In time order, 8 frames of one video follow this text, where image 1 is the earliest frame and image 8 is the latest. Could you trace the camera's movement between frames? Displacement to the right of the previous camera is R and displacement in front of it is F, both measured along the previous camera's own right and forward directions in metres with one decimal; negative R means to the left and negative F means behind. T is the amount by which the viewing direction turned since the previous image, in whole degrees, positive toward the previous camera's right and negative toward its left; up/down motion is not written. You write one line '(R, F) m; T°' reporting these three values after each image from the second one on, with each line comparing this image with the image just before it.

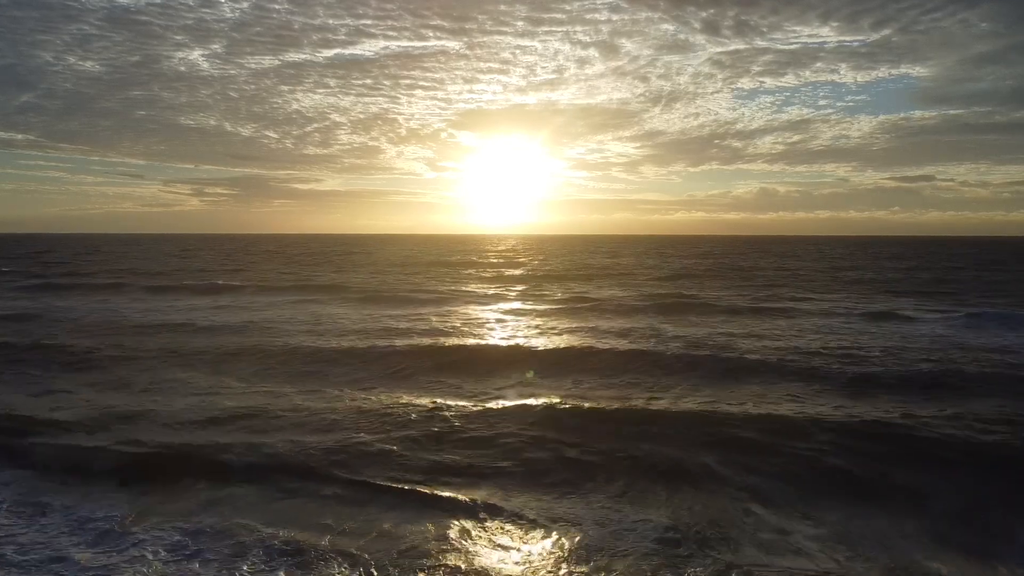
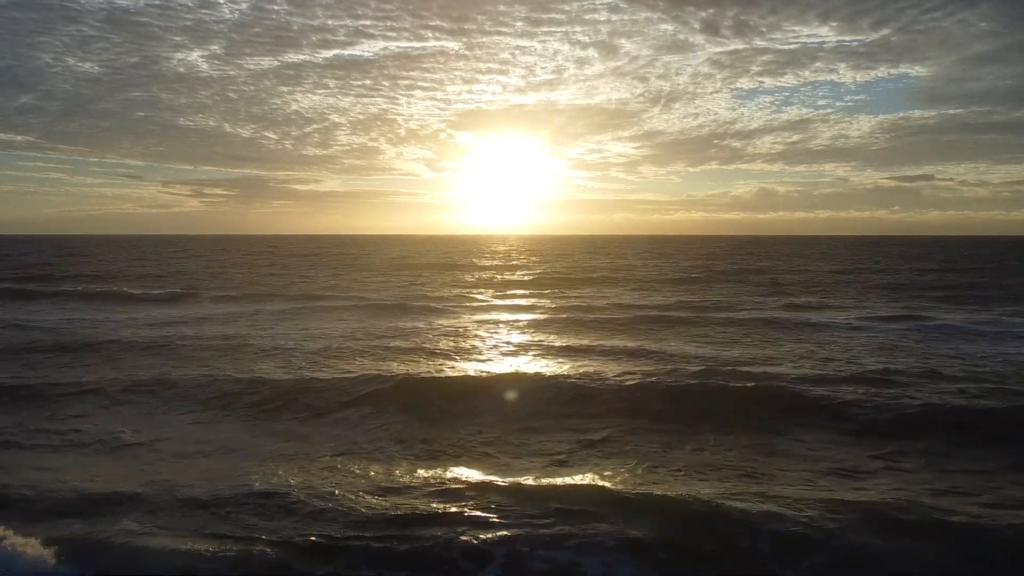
(0.0, +1.8) m; 0°
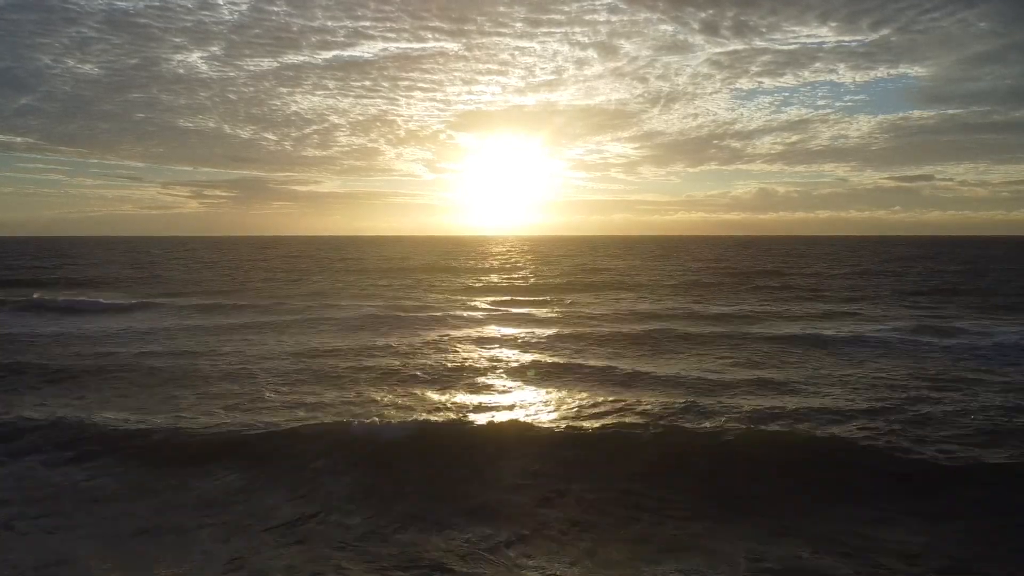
(0.0, +1.0) m; 0°
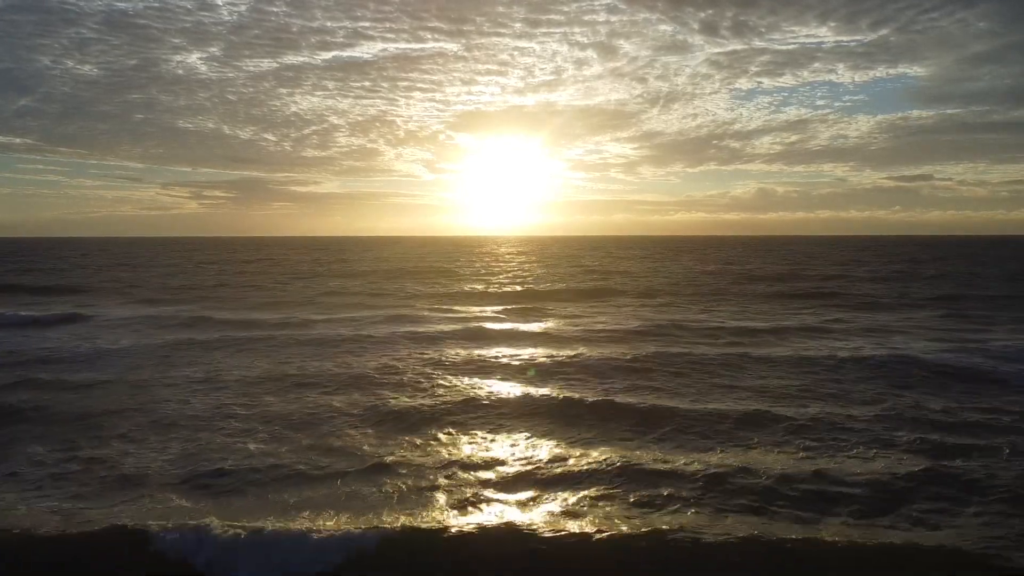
(-0.2, +1.1) m; 0°
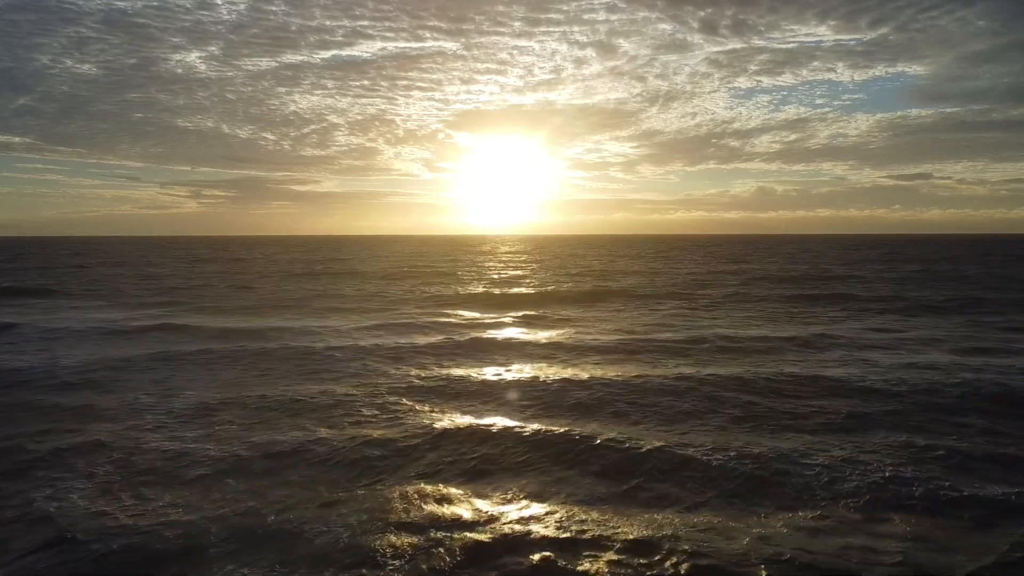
(0.0, +1.5) m; 0°
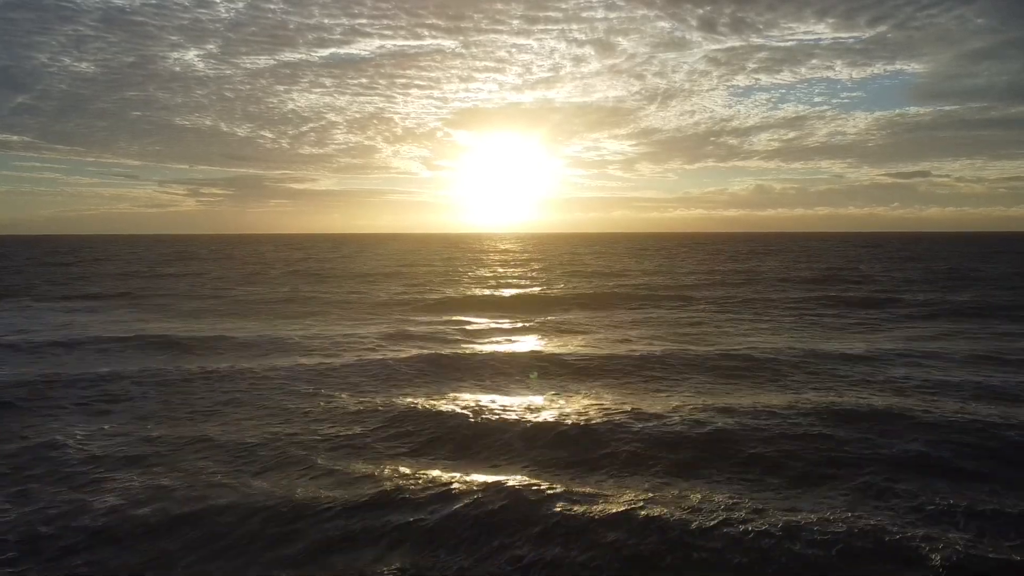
(+0.1, +1.9) m; 0°
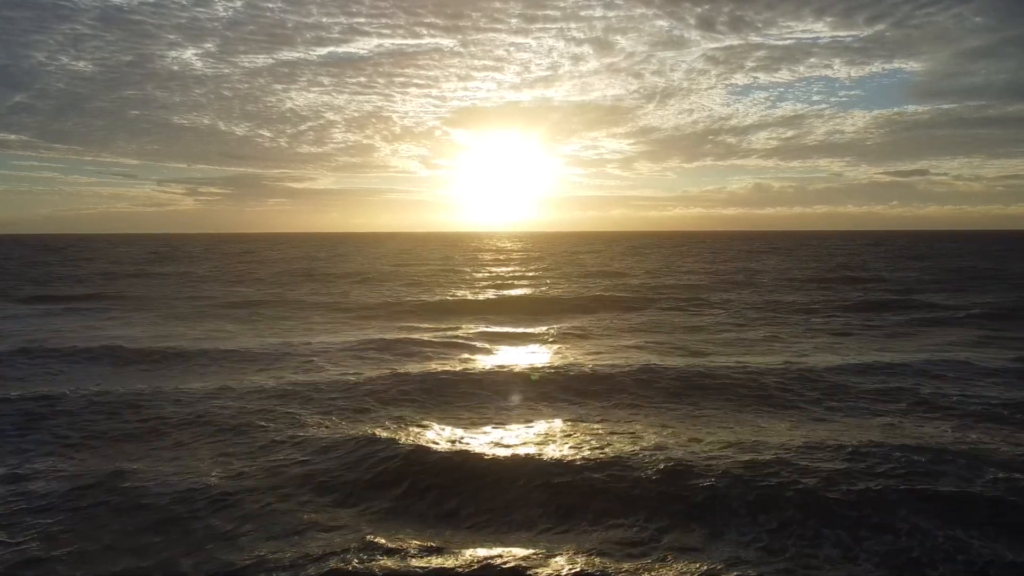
(0.0, +1.7) m; 0°
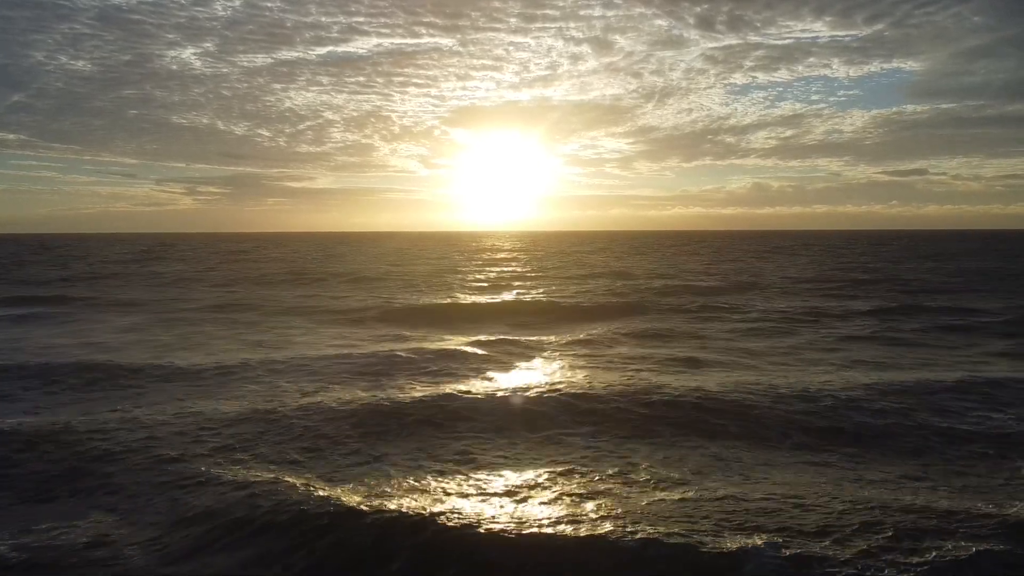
(-0.1, +2.2) m; 0°
